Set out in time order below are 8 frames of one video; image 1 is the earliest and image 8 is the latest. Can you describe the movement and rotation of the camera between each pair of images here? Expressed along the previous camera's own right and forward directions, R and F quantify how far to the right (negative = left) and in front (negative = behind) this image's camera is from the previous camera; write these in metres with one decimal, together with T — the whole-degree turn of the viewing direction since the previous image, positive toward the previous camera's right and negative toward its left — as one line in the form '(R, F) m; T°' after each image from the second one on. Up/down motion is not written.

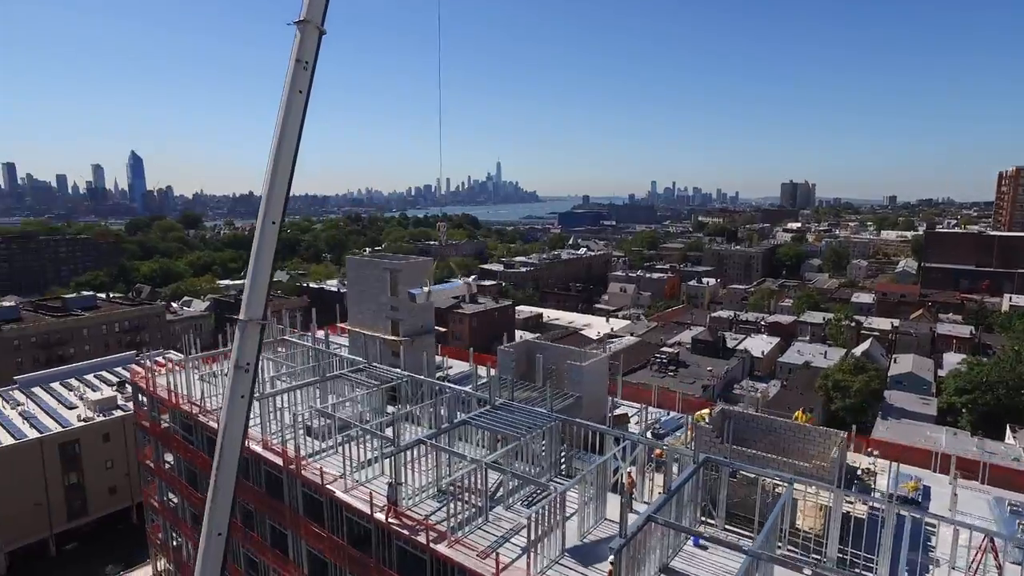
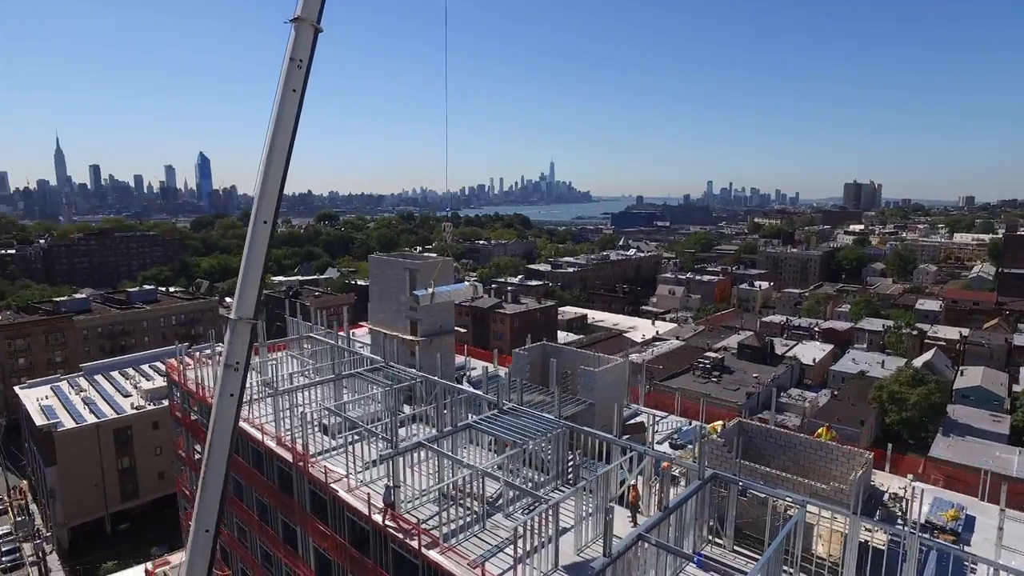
(+0.6, +0.2) m; -5°
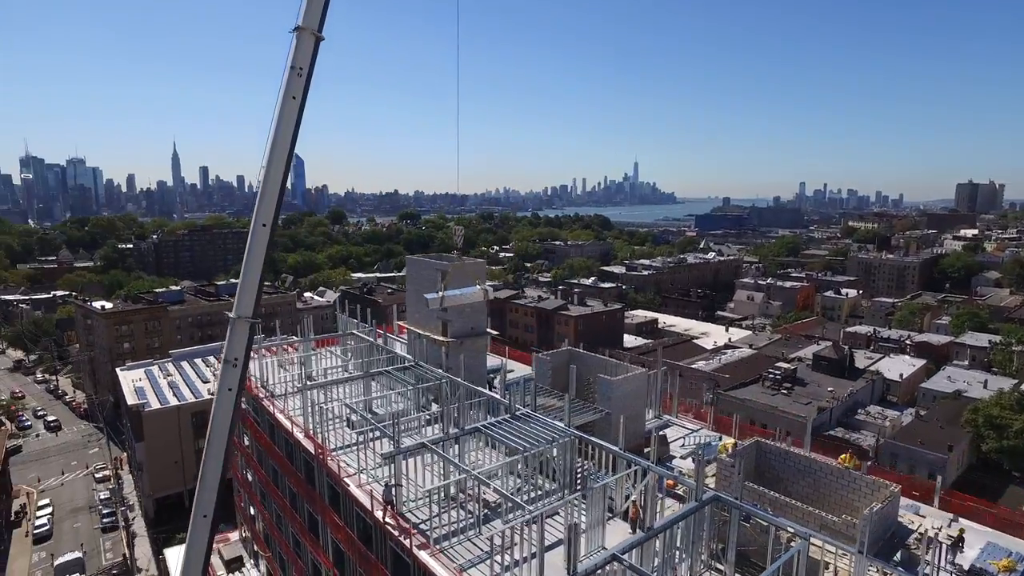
(+1.0, +0.2) m; -8°
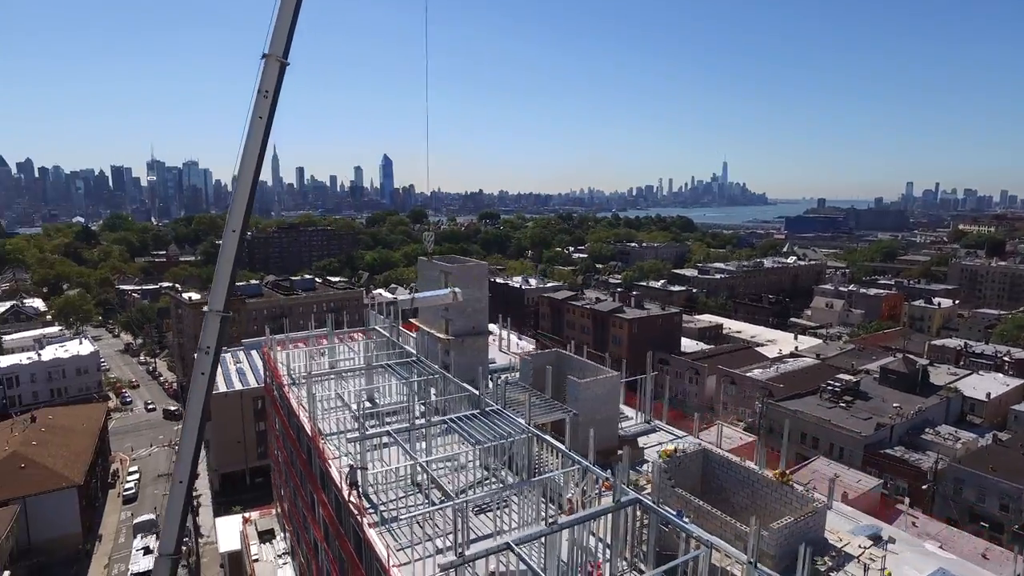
(+1.8, -0.3) m; -8°
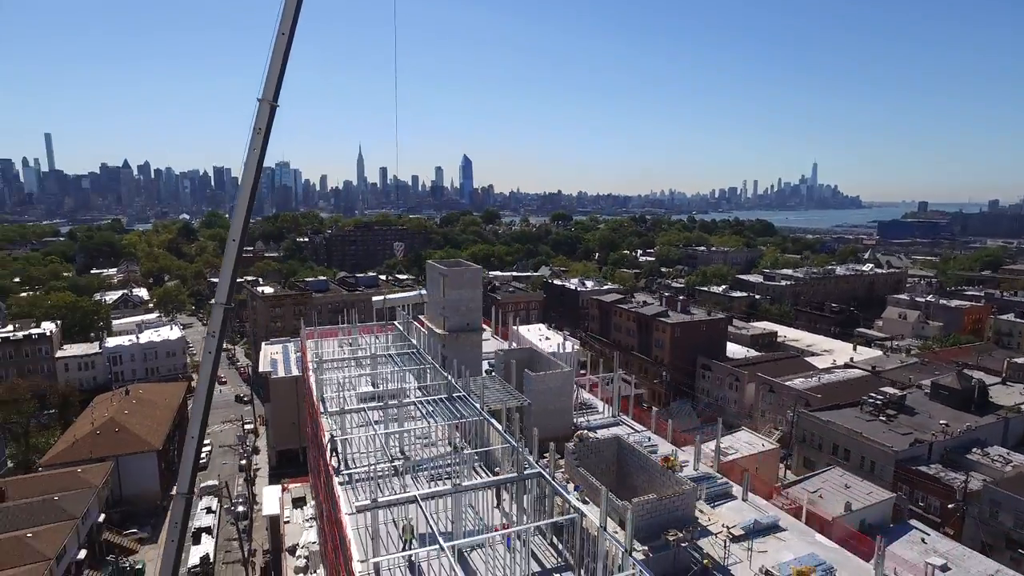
(+2.1, -1.2) m; -7°
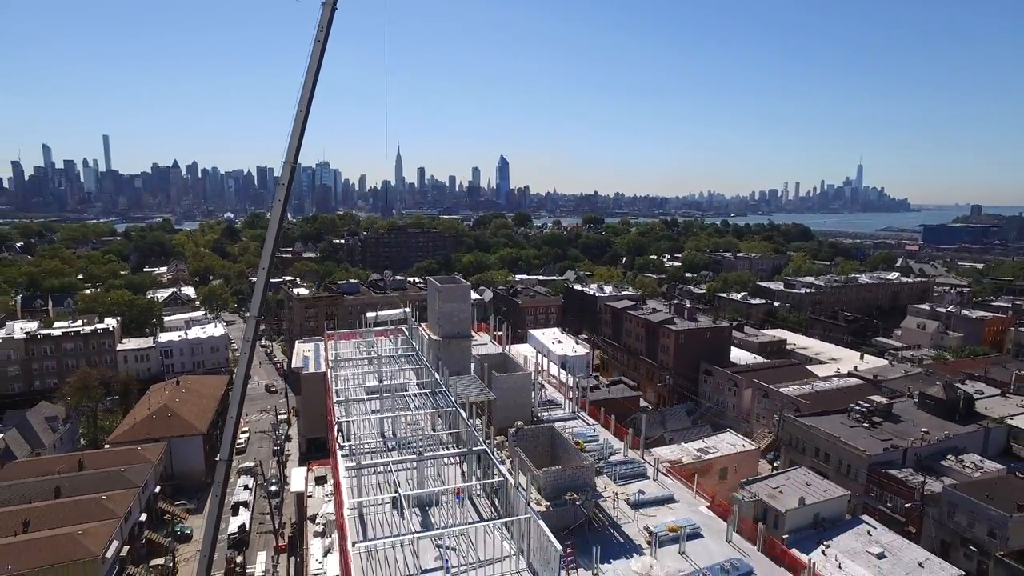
(+1.5, -2.7) m; -3°
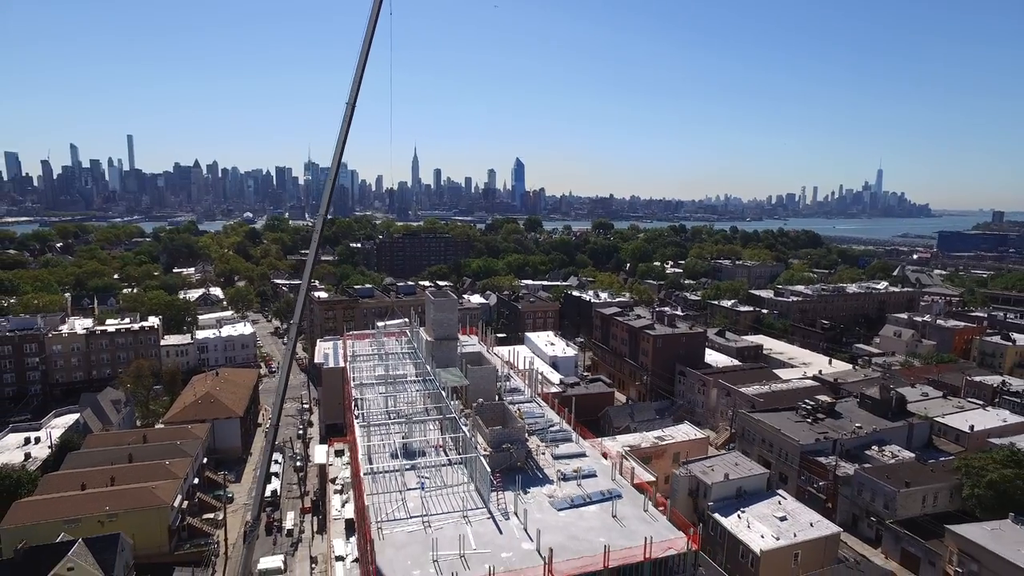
(+1.4, -5.0) m; -1°
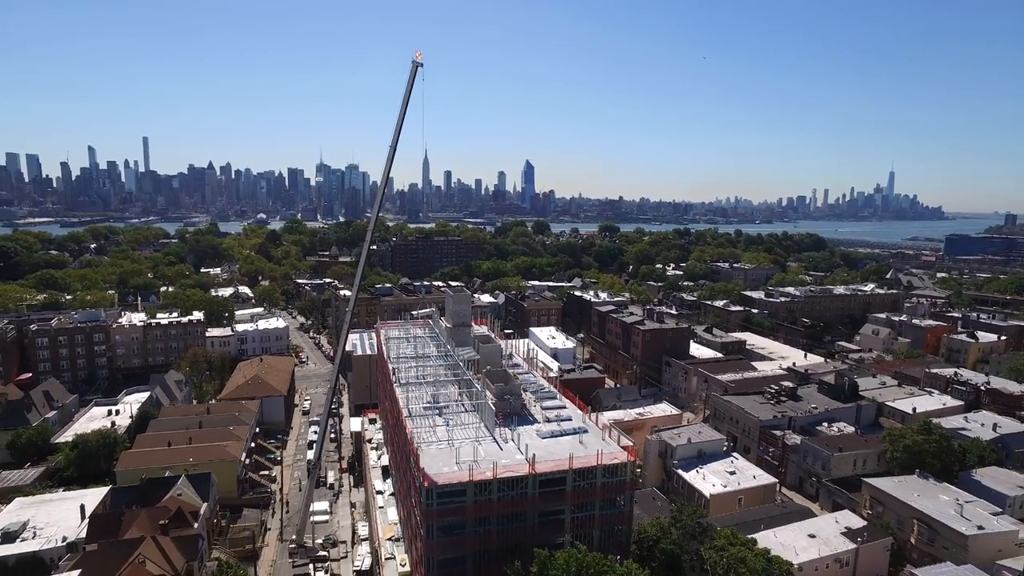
(+0.4, -5.7) m; -1°
